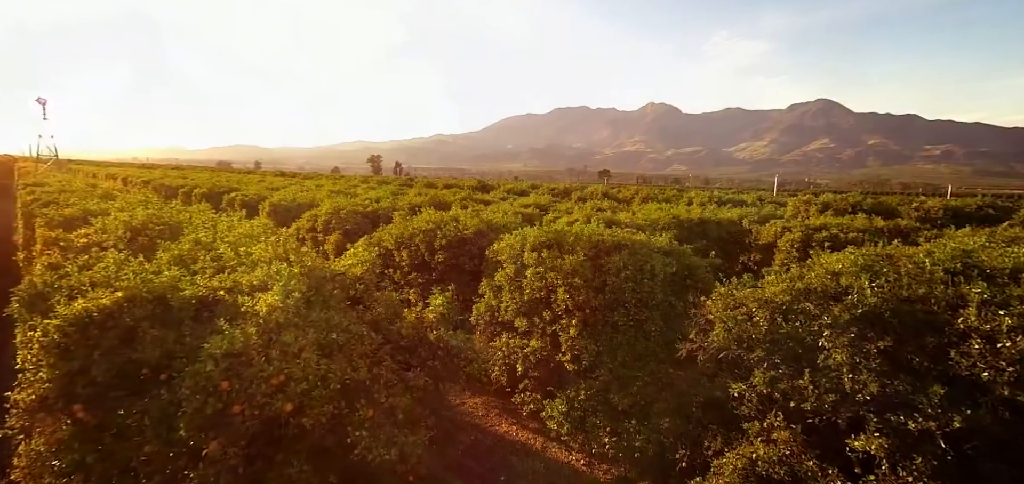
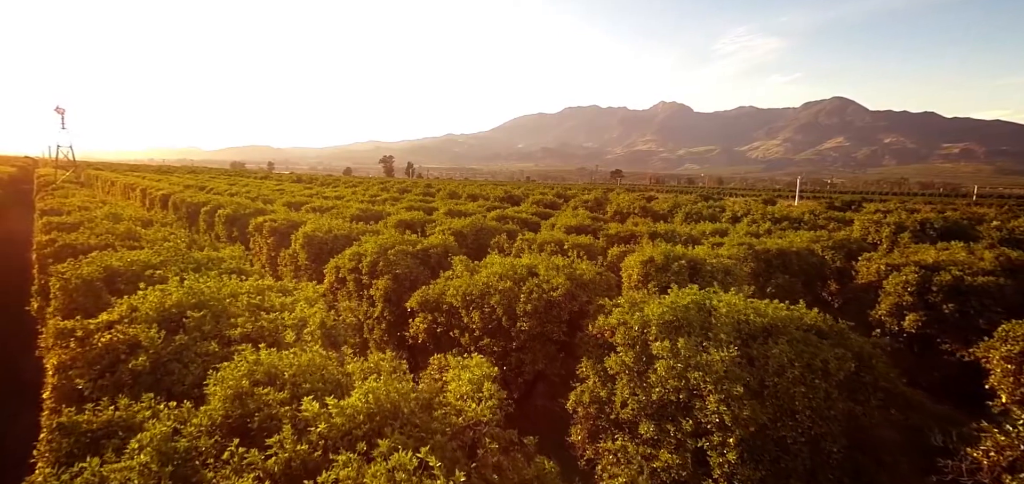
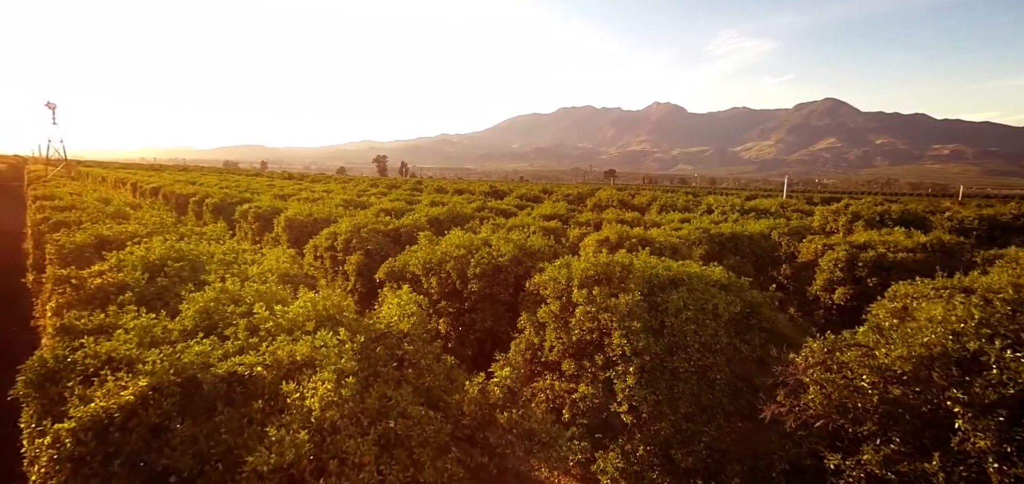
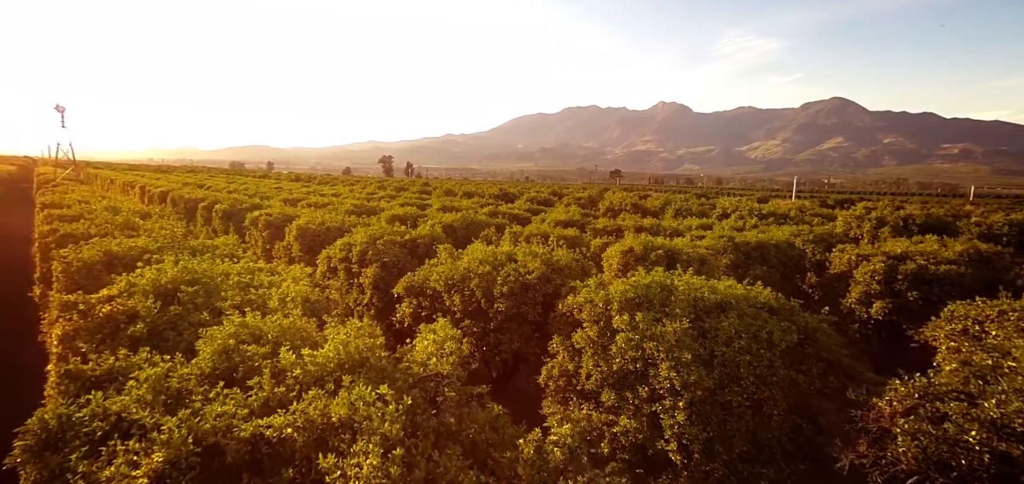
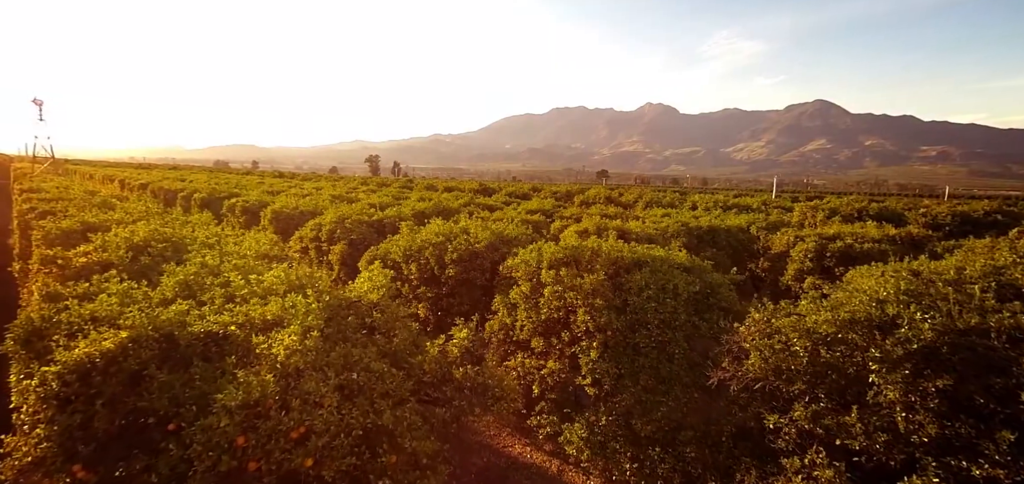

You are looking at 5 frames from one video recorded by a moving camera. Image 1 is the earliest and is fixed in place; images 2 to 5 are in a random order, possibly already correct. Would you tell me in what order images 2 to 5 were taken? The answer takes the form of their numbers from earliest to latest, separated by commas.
5, 3, 4, 2
